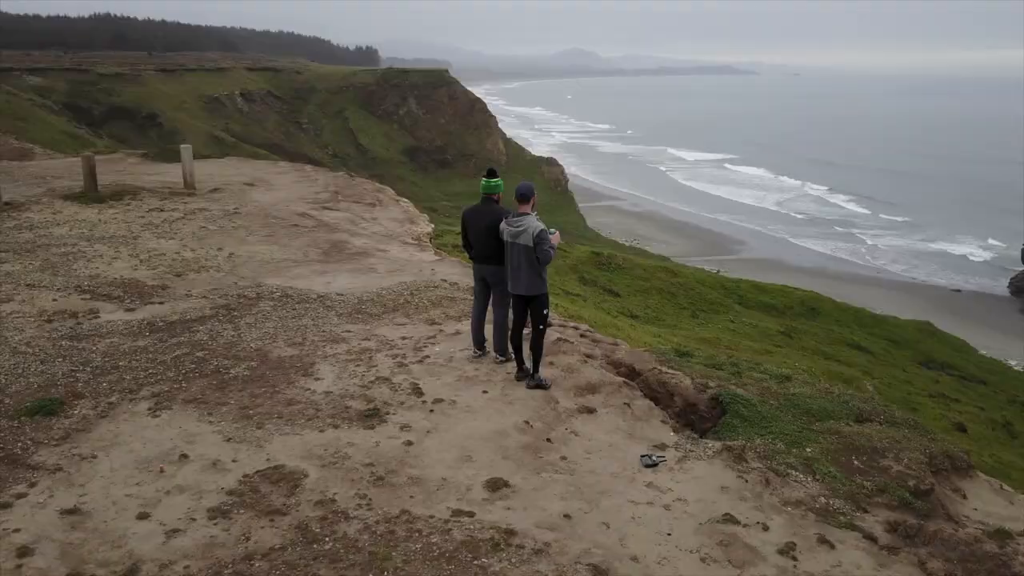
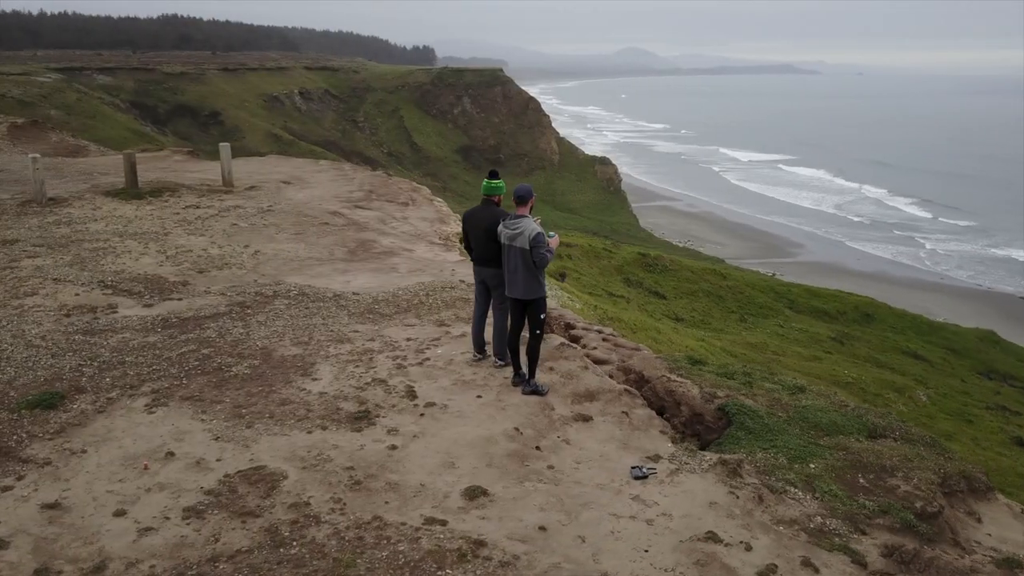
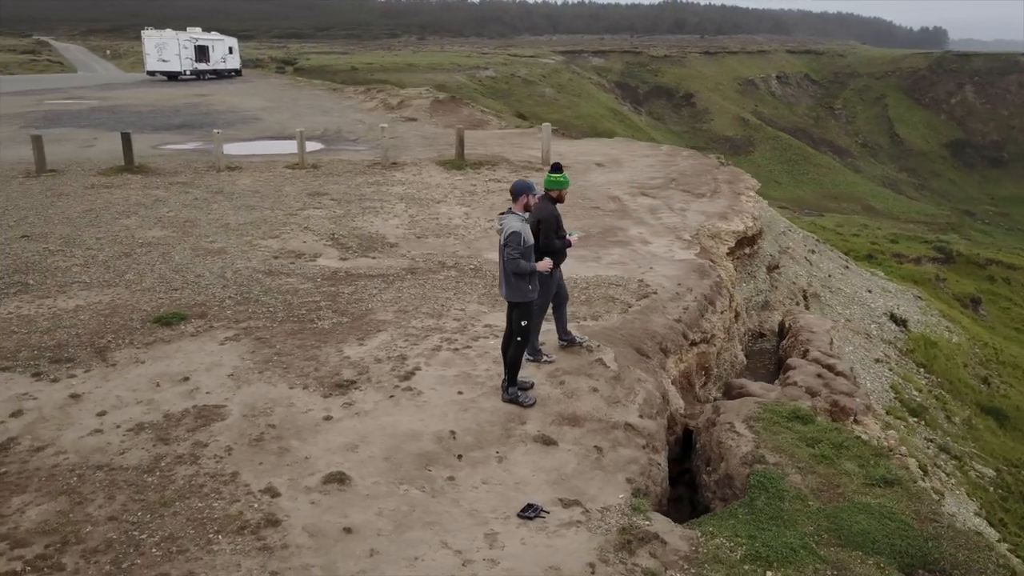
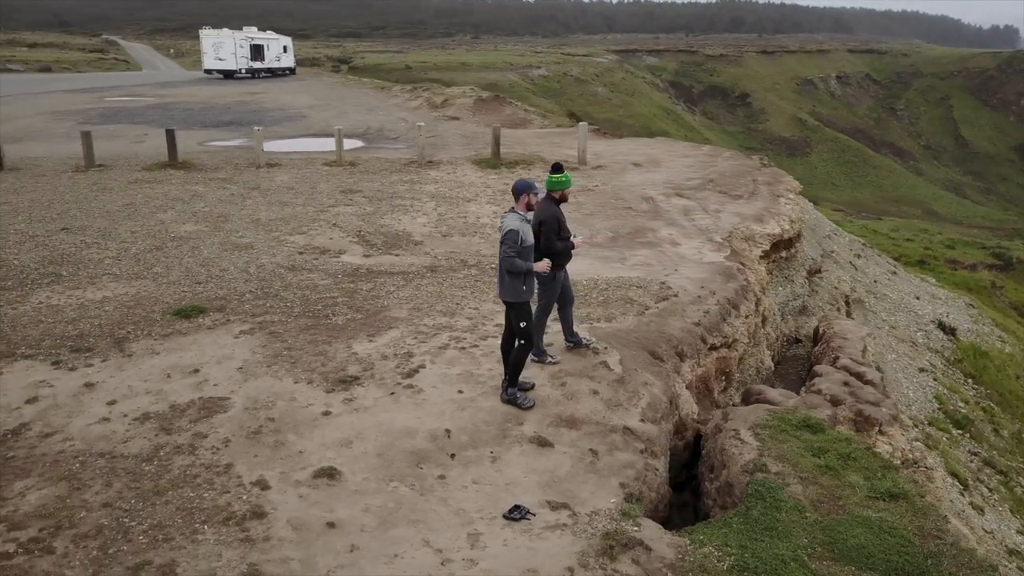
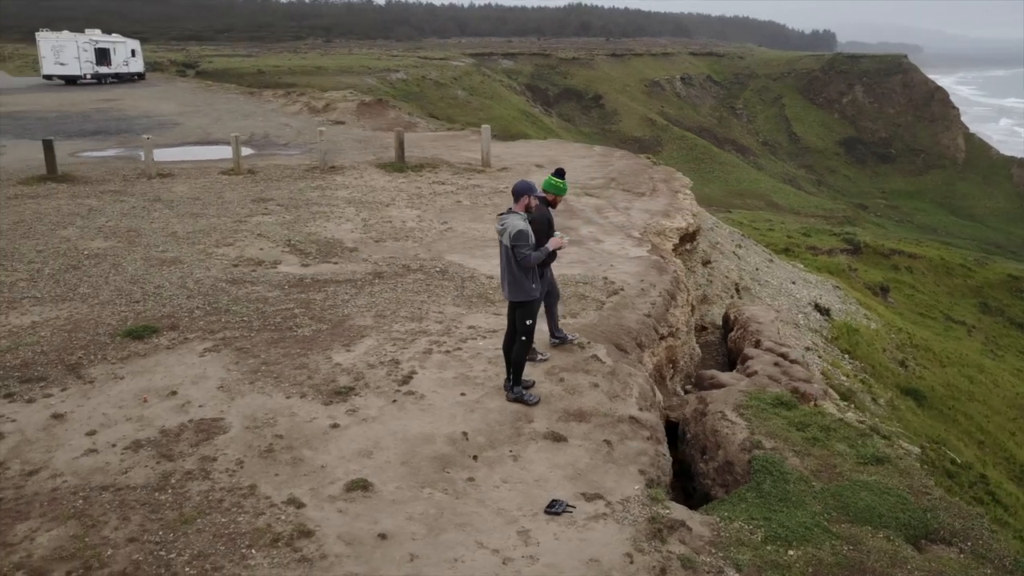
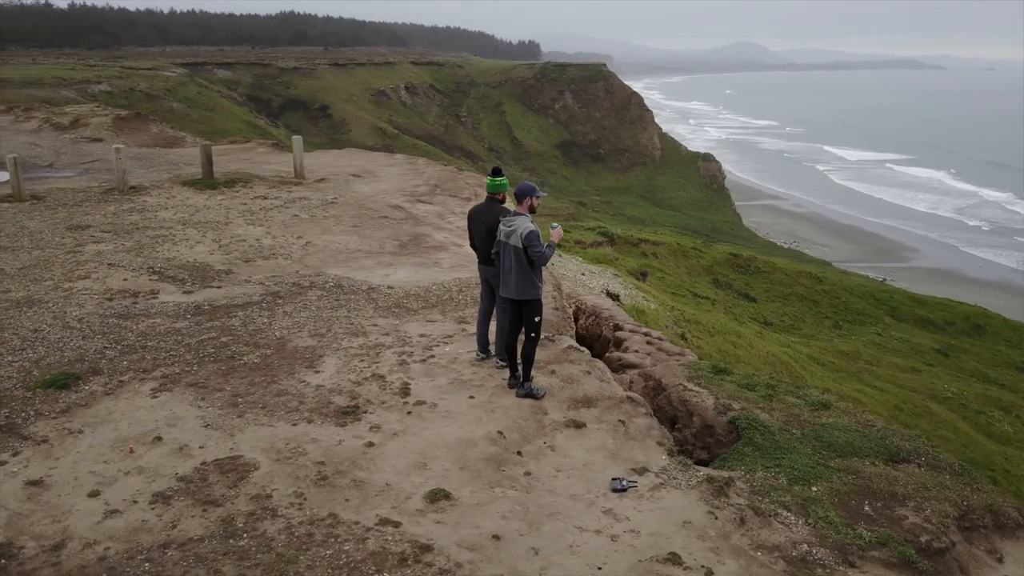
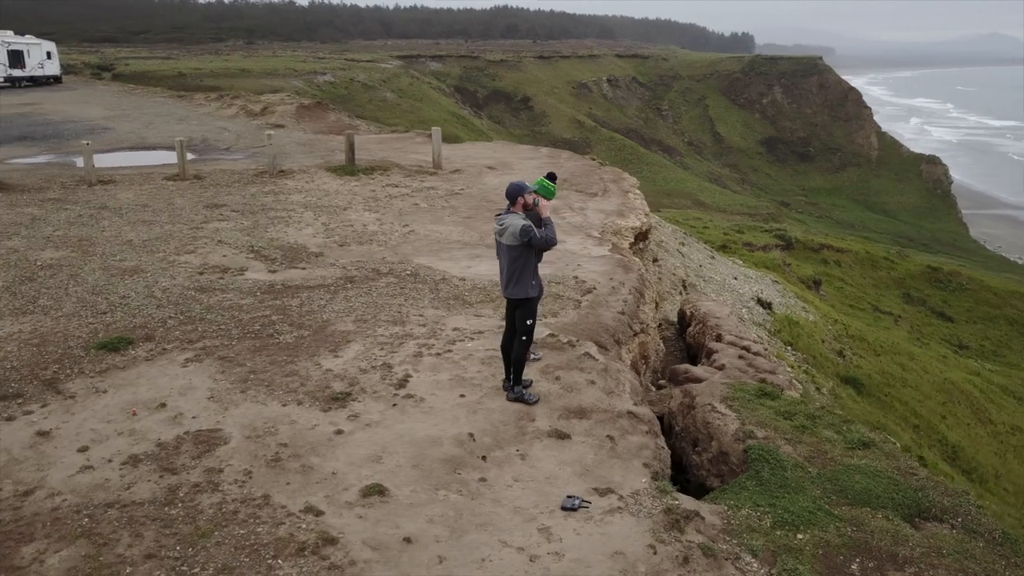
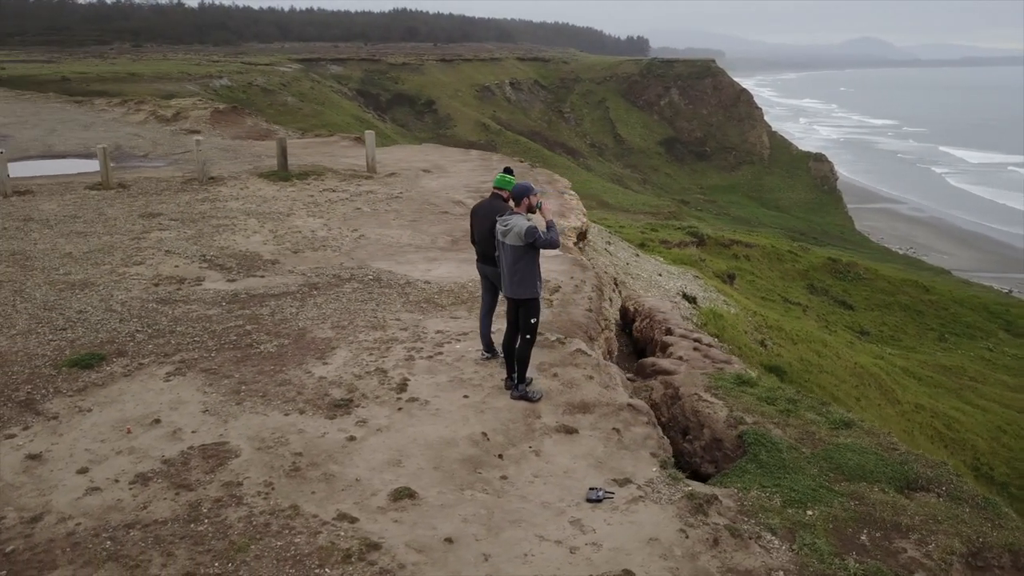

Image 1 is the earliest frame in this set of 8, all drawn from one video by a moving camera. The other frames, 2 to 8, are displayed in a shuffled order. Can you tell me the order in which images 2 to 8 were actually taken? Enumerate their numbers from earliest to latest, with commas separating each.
2, 6, 8, 7, 5, 3, 4
